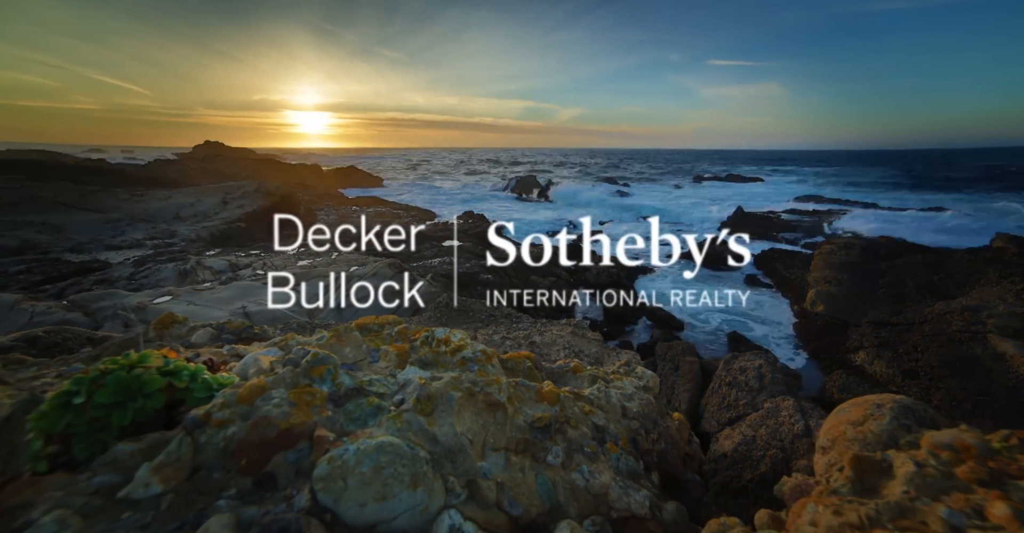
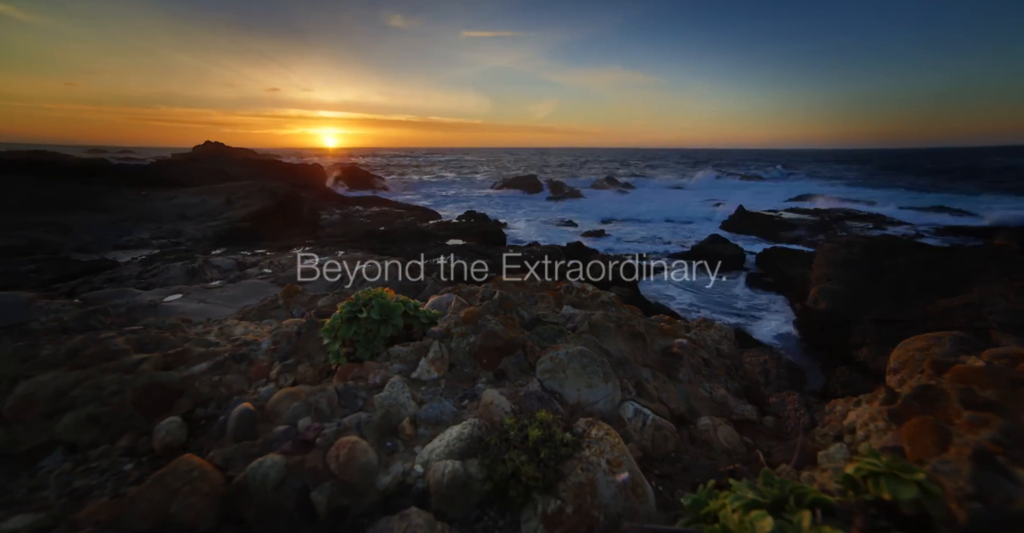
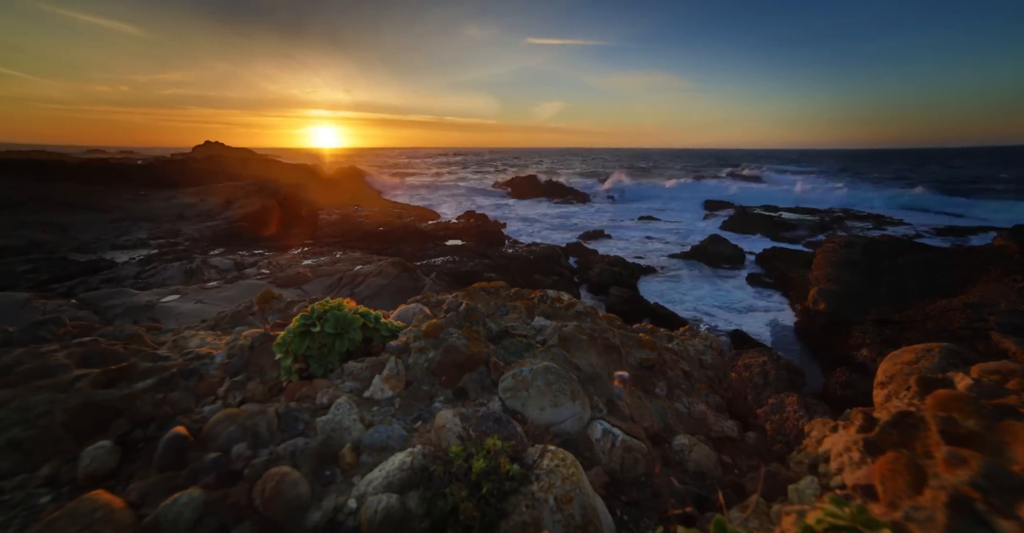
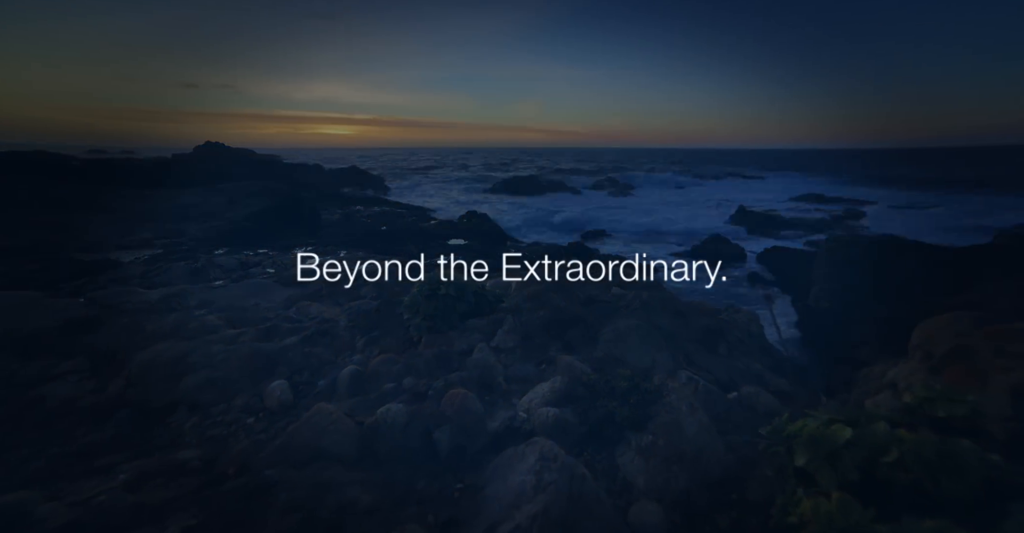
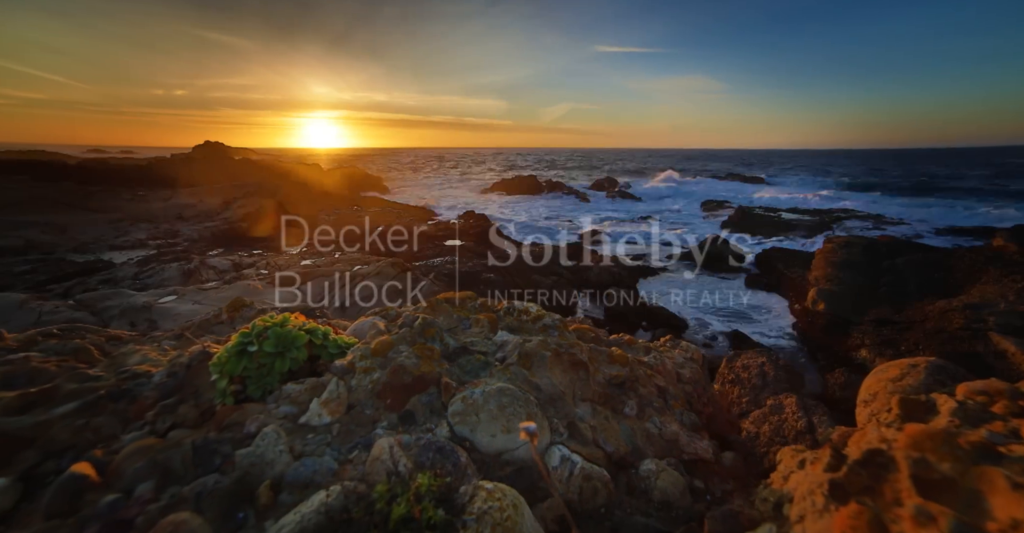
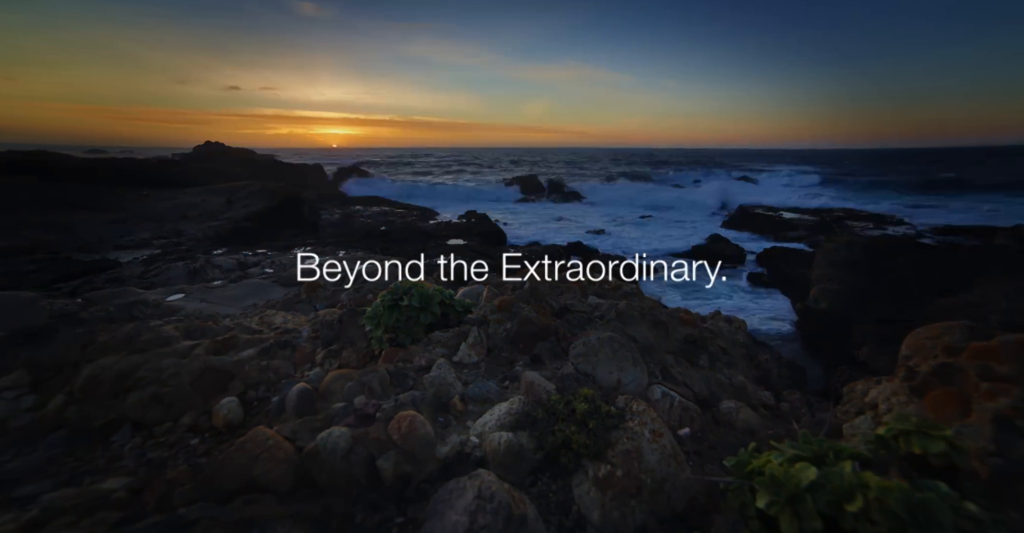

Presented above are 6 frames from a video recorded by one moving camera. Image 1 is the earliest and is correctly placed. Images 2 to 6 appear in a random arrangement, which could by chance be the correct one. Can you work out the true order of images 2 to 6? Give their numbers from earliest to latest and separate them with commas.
5, 3, 2, 6, 4
